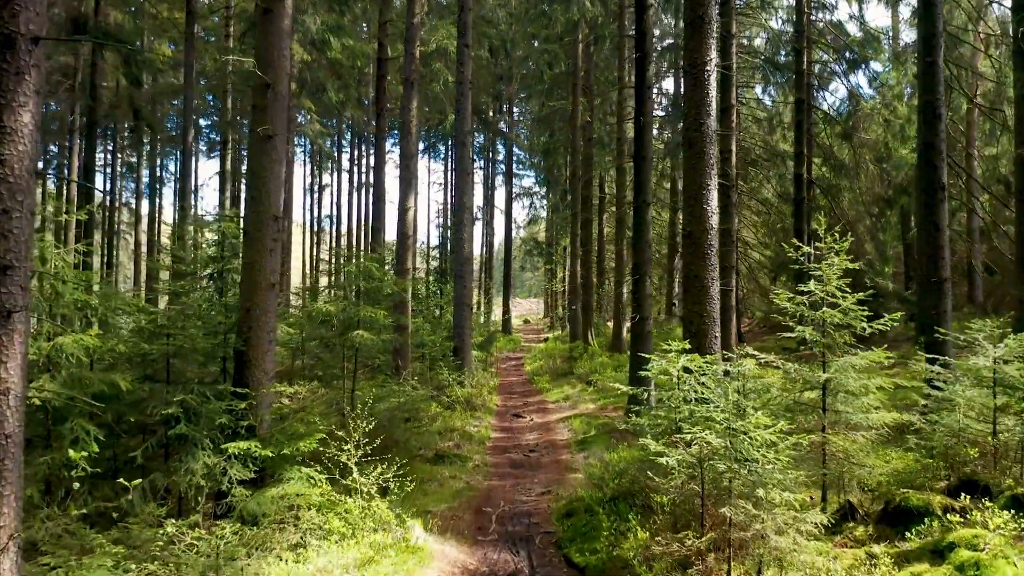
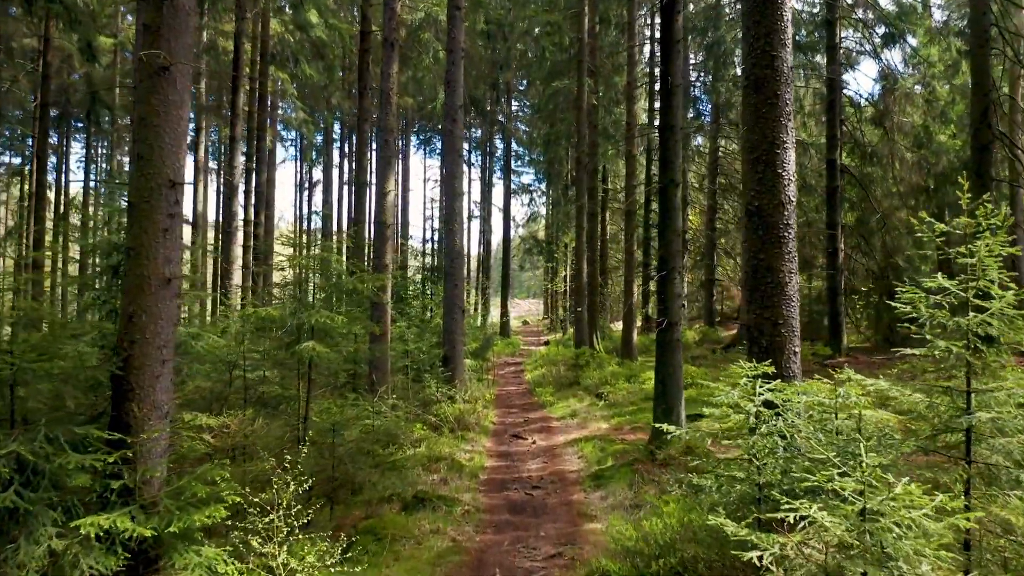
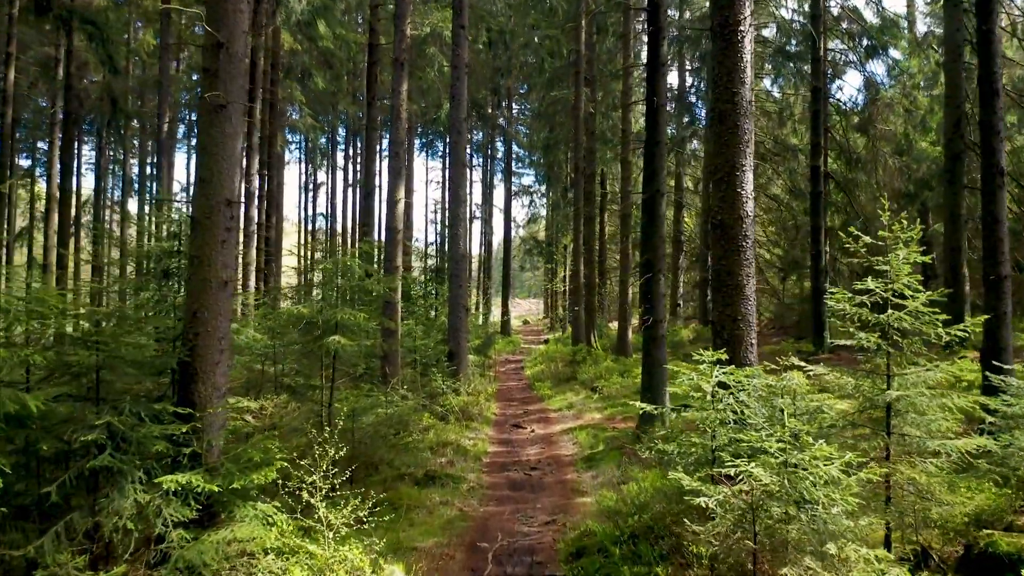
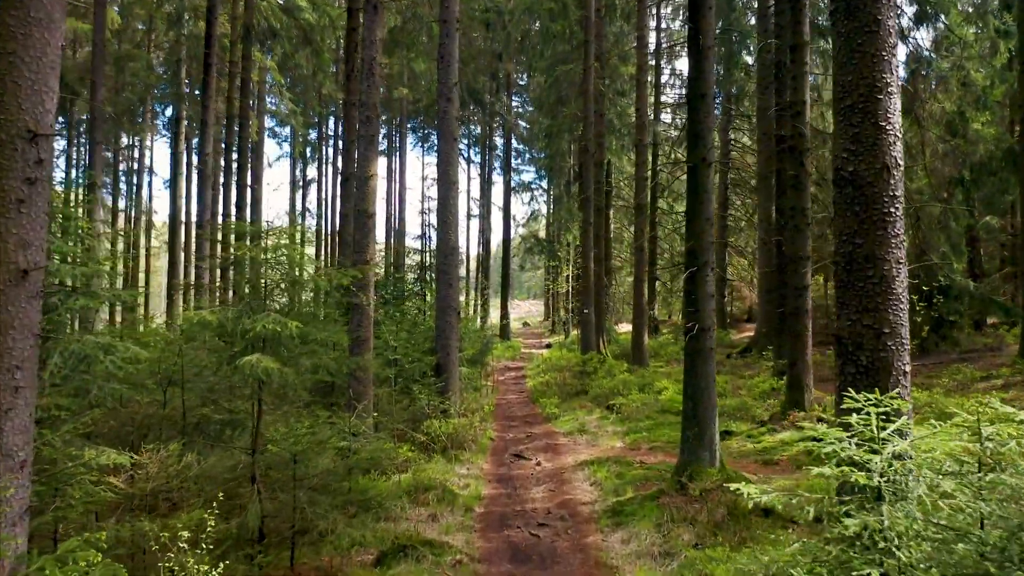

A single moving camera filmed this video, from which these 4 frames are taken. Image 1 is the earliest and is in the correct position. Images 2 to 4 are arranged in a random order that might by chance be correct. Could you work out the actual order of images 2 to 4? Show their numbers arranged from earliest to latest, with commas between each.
3, 2, 4
